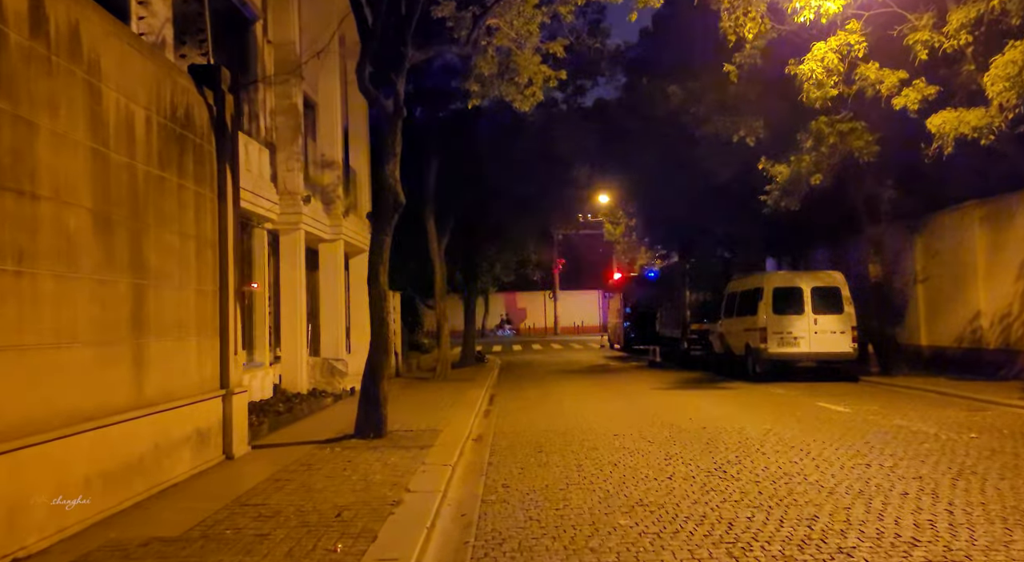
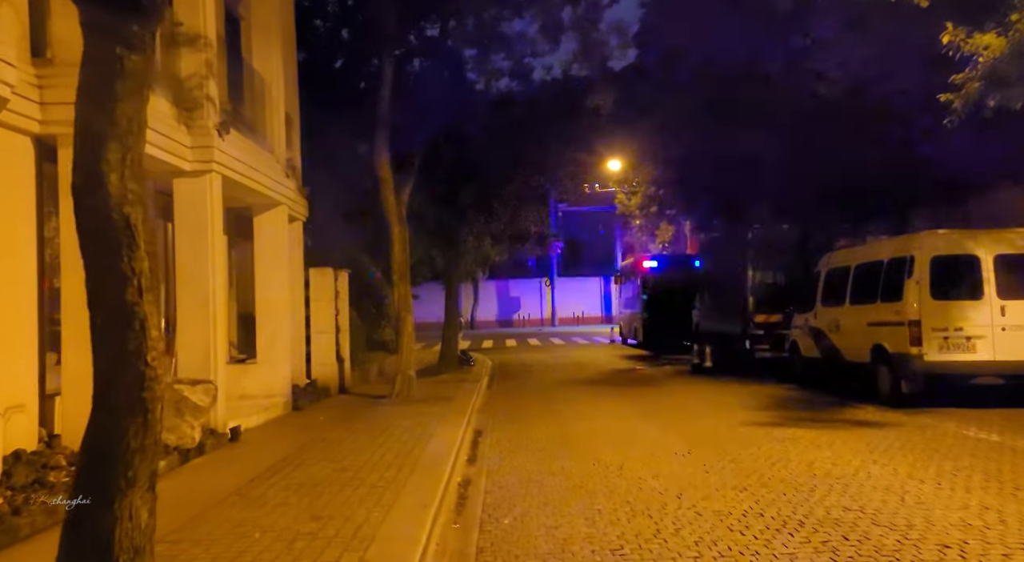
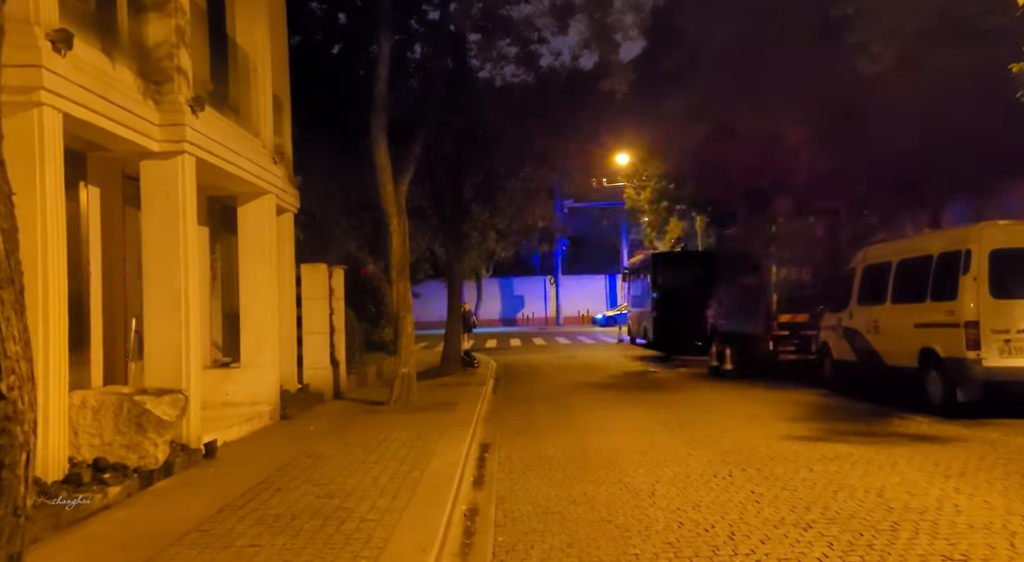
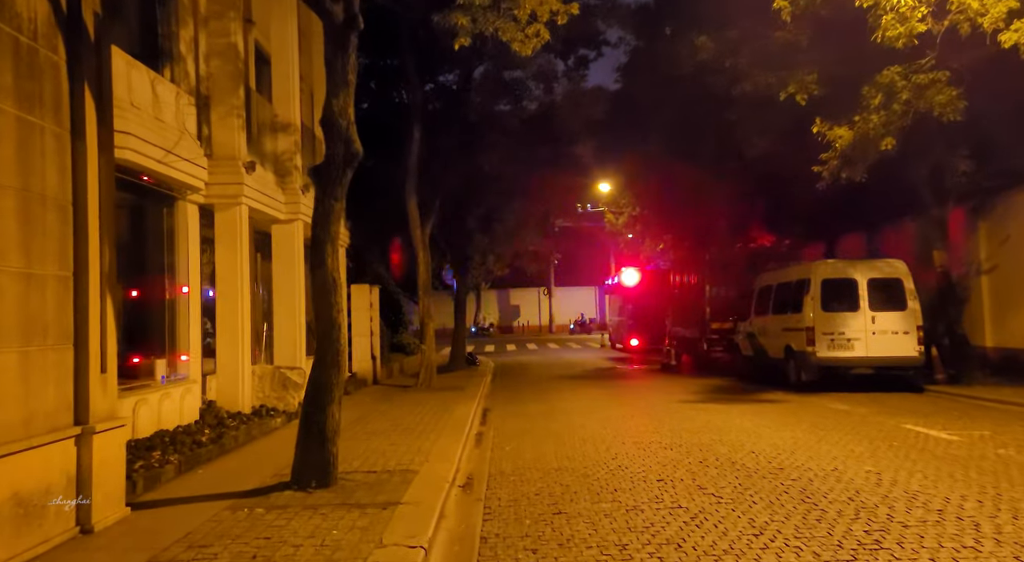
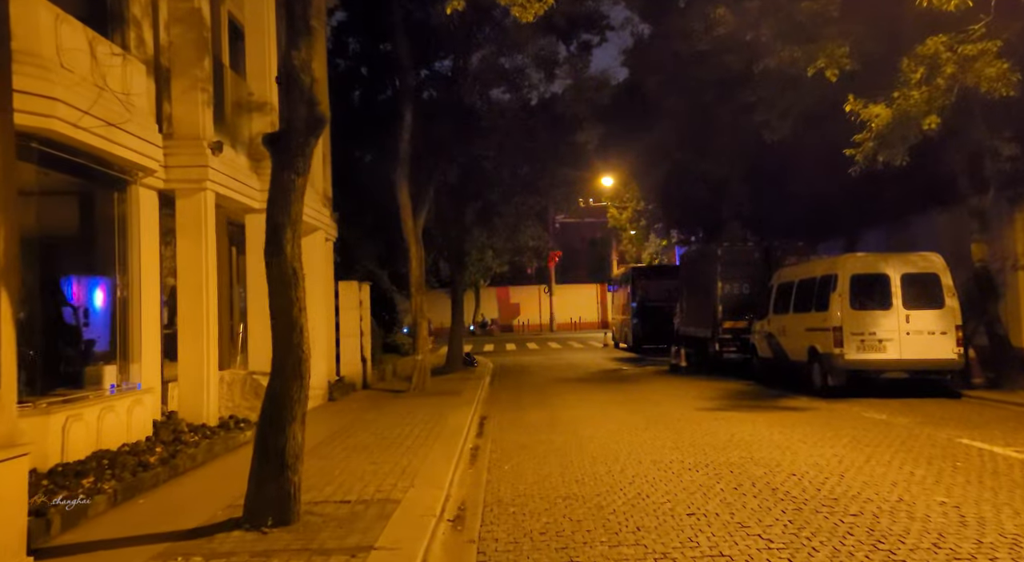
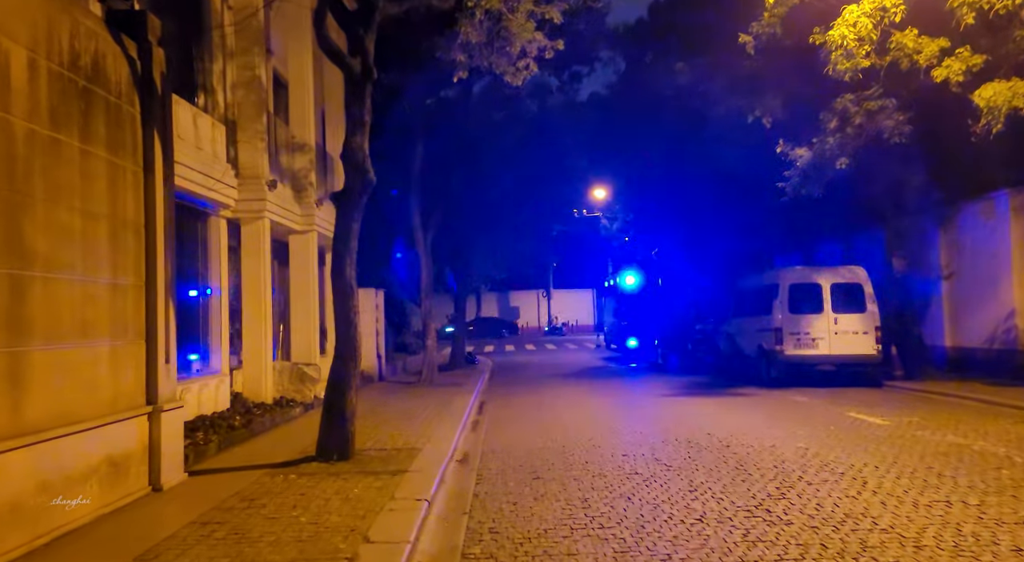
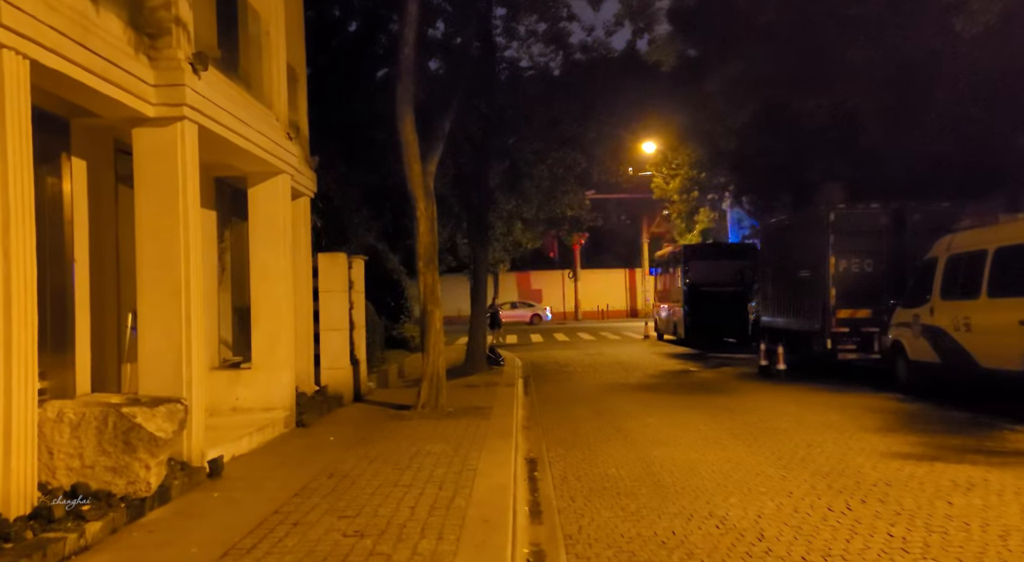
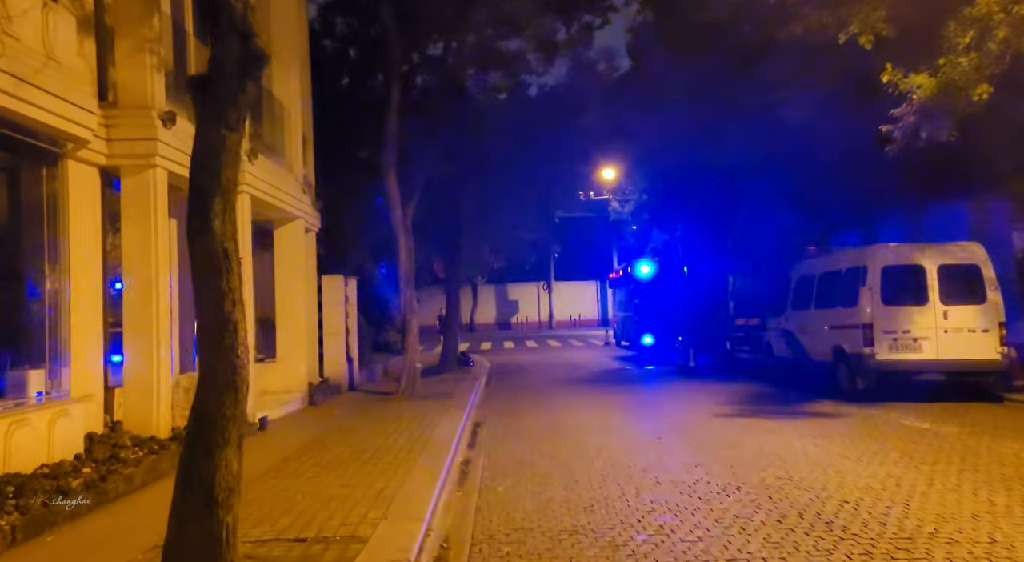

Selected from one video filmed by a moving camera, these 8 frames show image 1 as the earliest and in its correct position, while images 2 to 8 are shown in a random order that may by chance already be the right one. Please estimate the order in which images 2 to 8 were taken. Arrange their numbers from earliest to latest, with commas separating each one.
6, 4, 5, 8, 2, 3, 7
